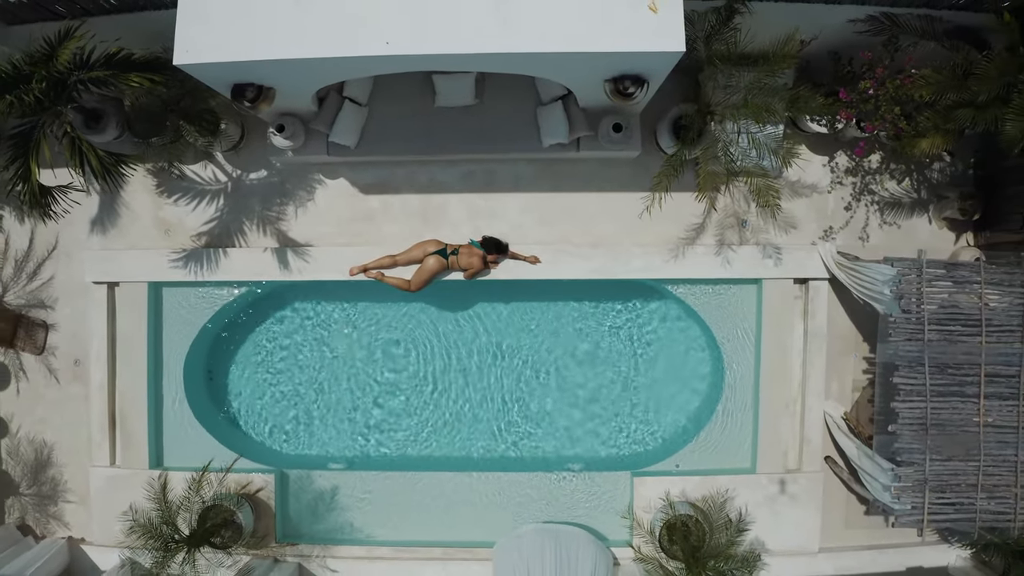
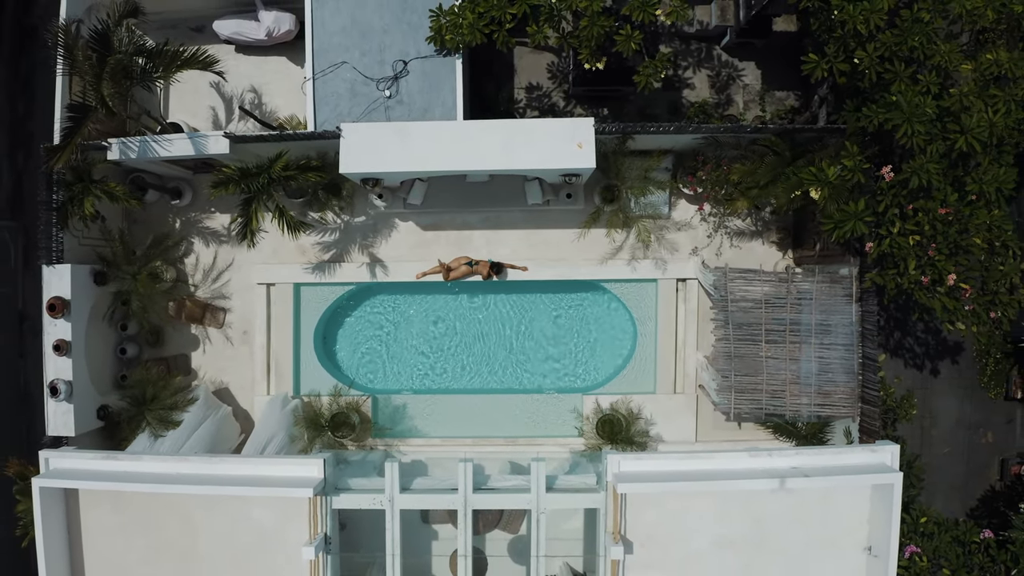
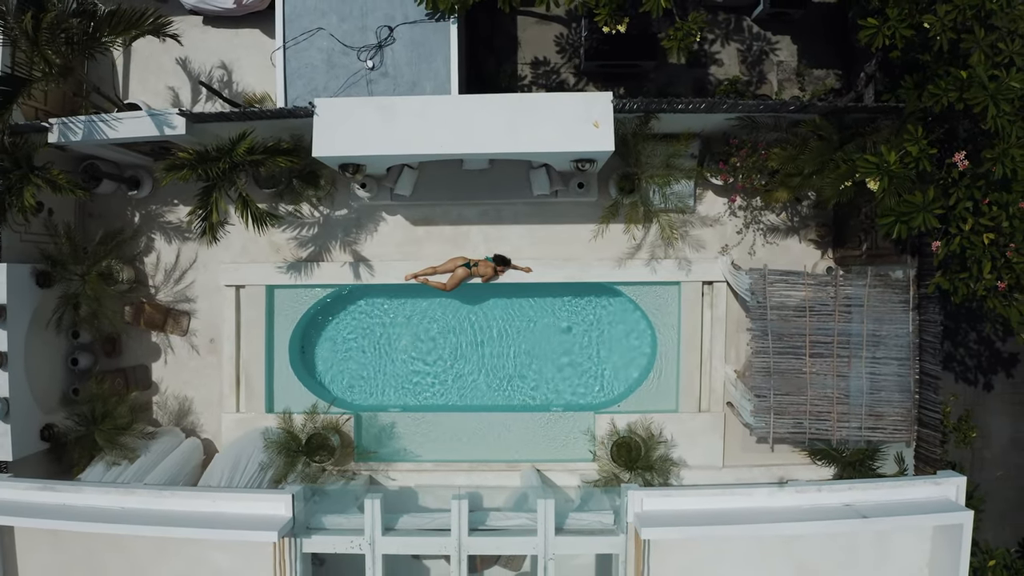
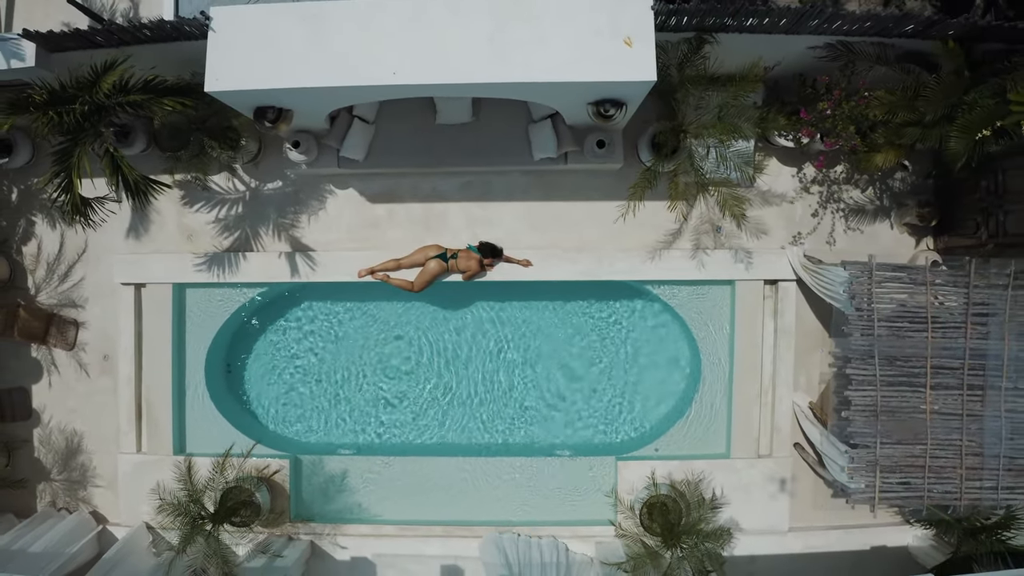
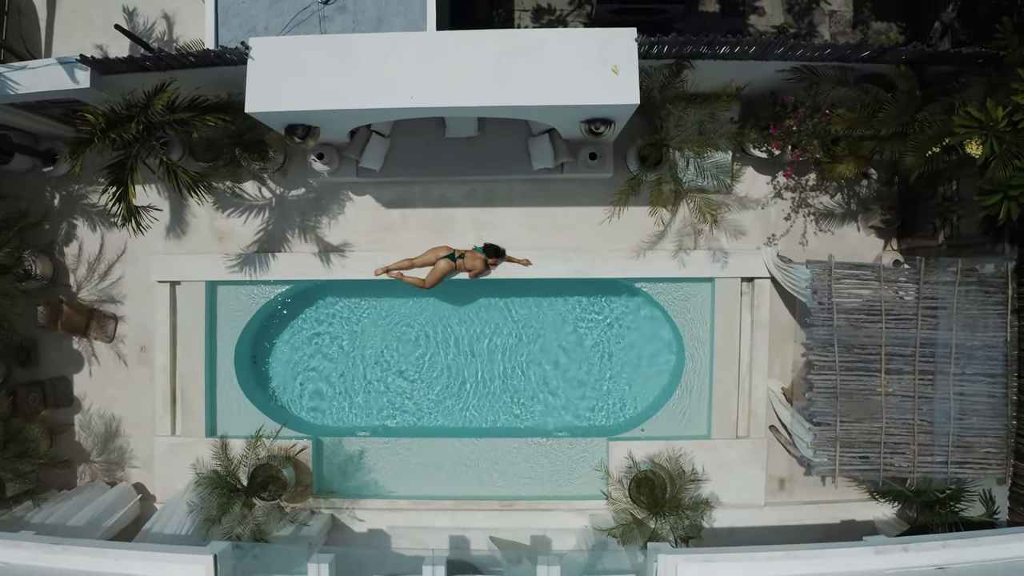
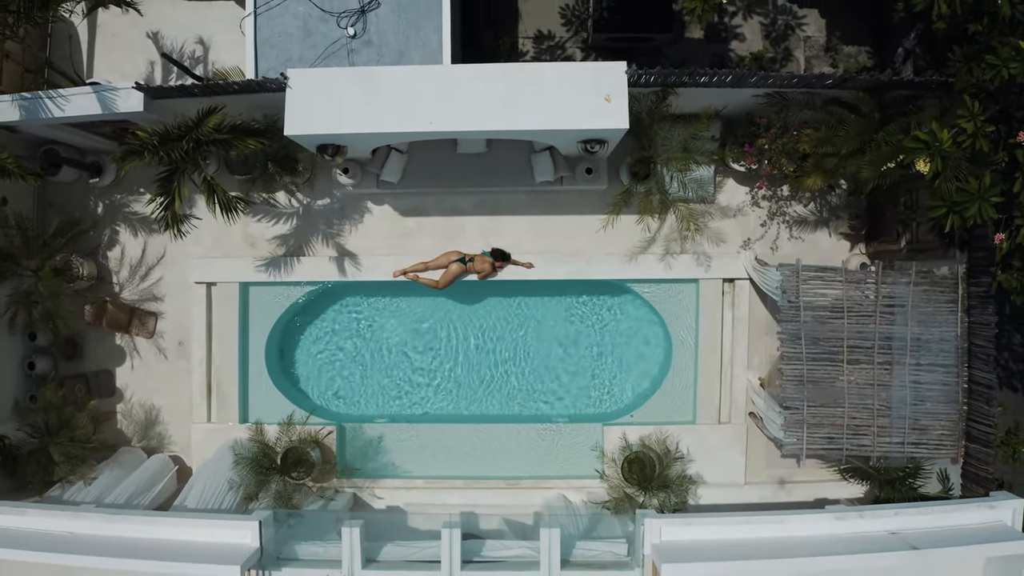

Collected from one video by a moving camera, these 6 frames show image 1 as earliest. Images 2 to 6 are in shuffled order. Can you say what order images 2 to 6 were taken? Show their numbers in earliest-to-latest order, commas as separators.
4, 5, 6, 3, 2
